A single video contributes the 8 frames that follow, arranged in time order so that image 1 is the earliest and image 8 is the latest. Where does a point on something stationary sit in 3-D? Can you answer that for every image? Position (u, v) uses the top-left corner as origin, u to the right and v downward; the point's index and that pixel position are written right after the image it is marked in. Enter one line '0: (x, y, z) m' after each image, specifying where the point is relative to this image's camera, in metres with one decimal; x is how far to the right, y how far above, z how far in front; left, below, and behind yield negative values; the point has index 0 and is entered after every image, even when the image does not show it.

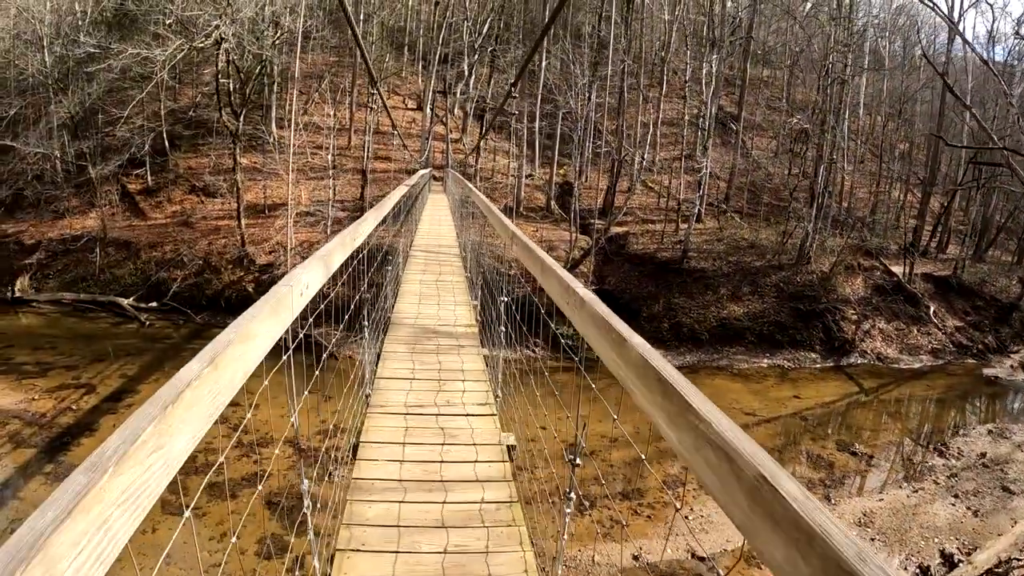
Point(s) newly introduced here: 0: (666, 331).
0: (+3.2, -0.9, +12.3) m
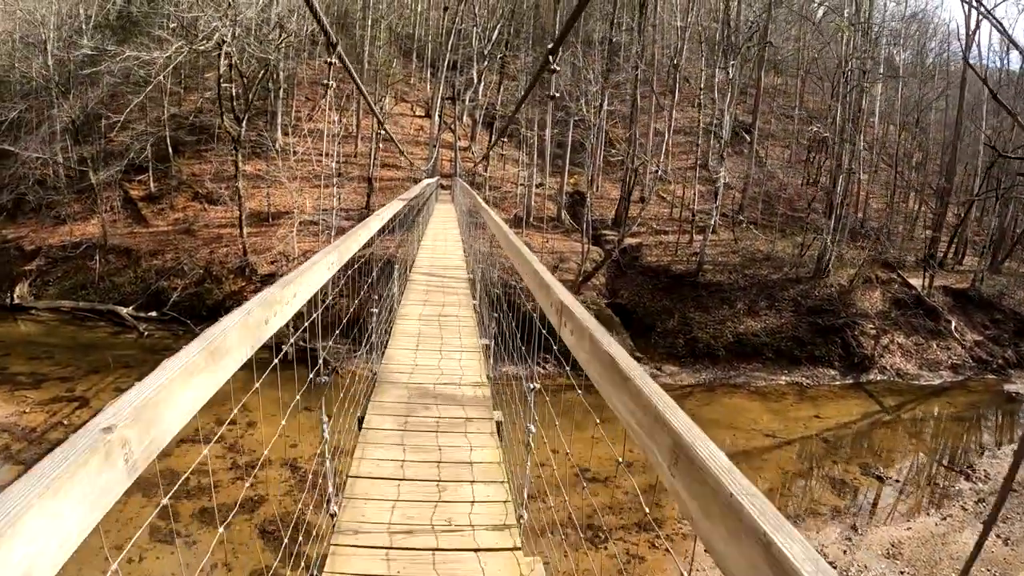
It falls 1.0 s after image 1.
0: (+3.4, -1.2, +11.9) m
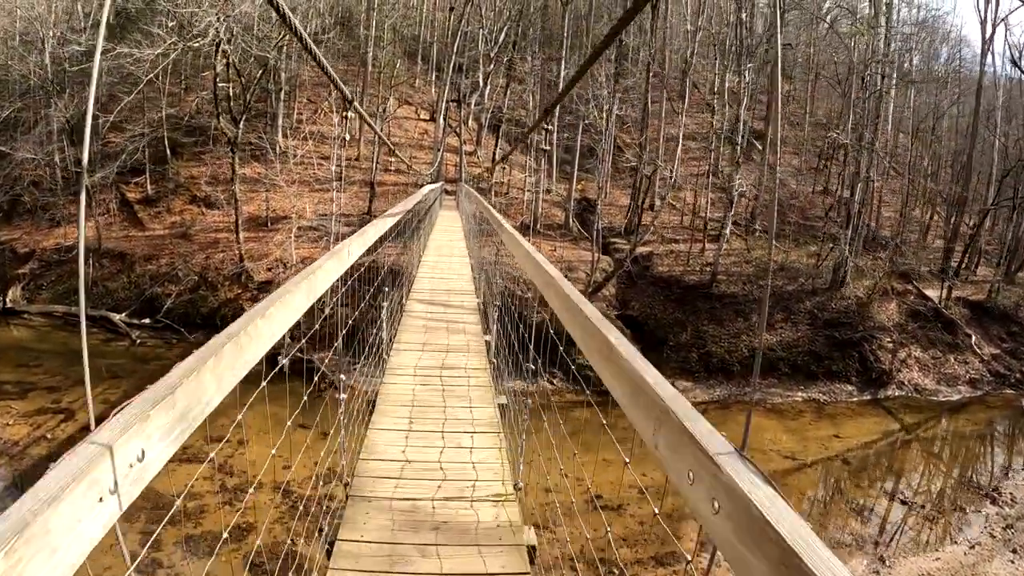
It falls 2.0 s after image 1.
0: (+3.5, -1.4, +11.5) m
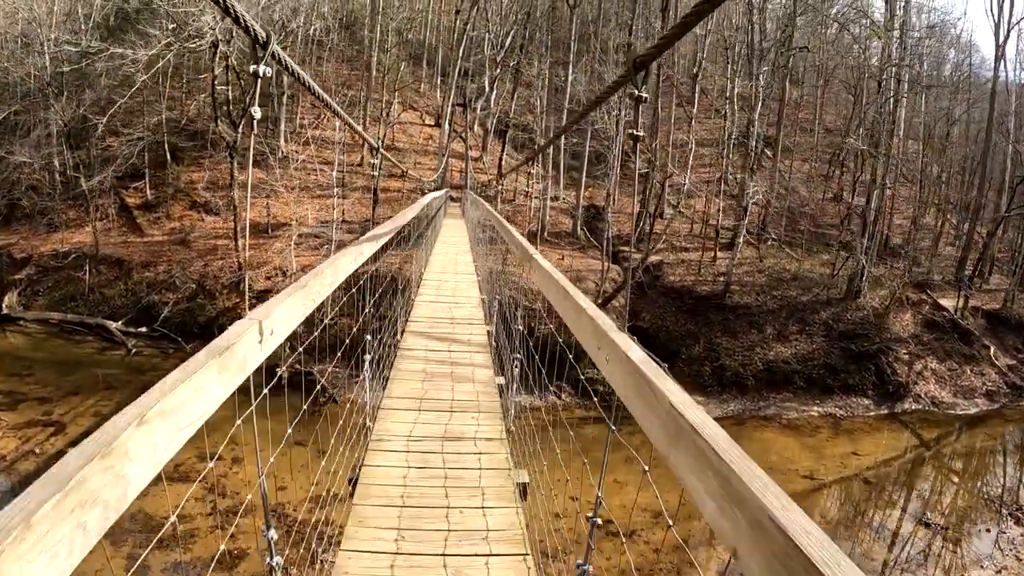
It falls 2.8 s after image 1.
0: (+3.6, -1.6, +11.1) m
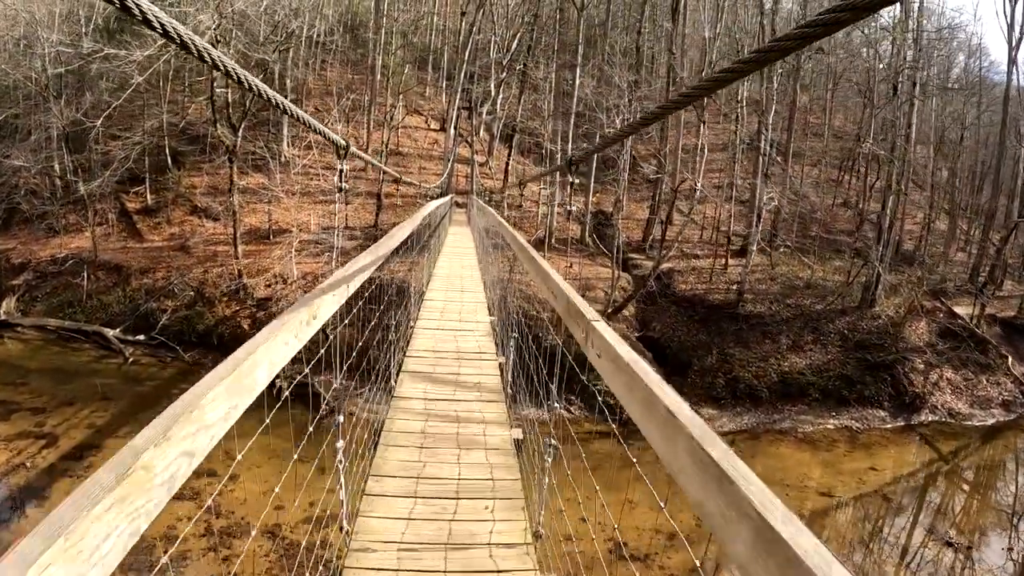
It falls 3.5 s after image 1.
0: (+3.7, -1.7, +10.8) m
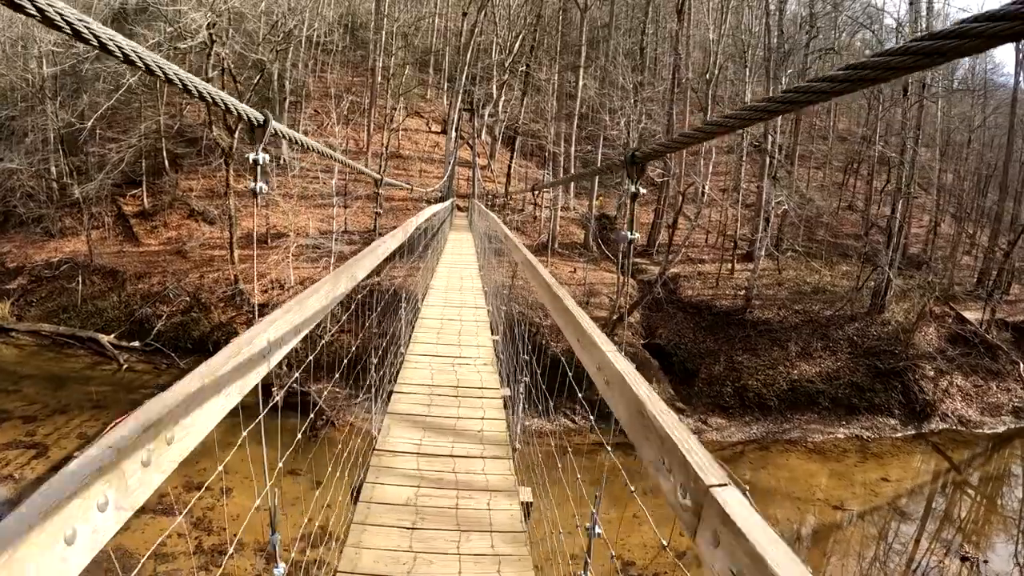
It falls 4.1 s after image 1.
0: (+3.7, -1.8, +10.6) m
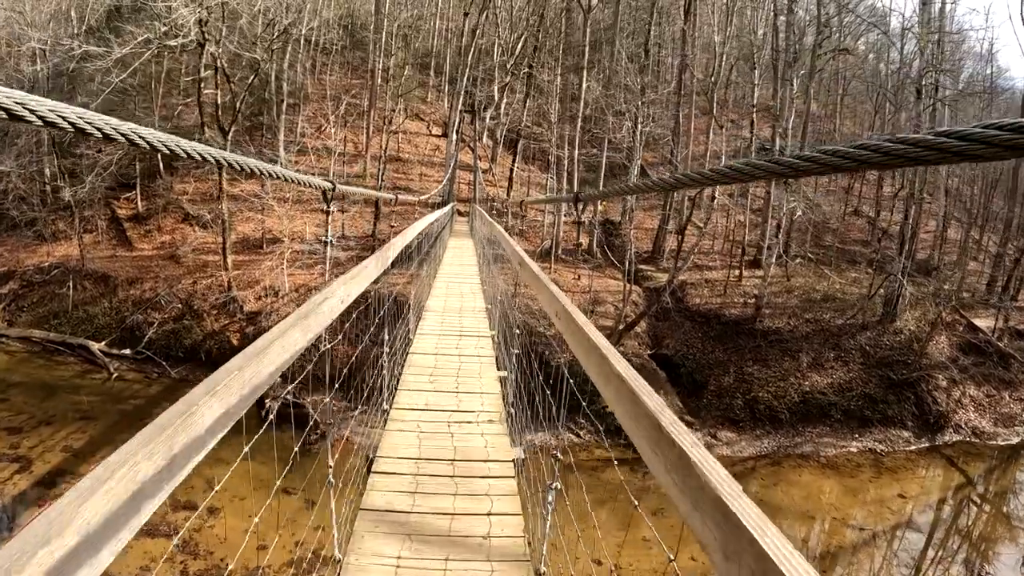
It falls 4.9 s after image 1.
0: (+3.8, -2.0, +10.2) m
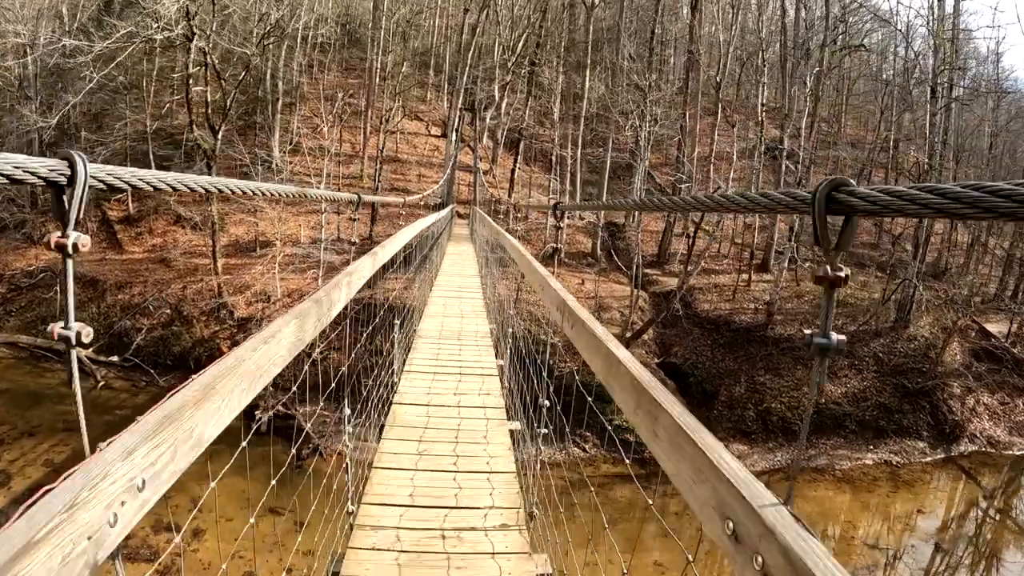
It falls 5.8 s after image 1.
0: (+3.8, -2.0, +9.9) m
